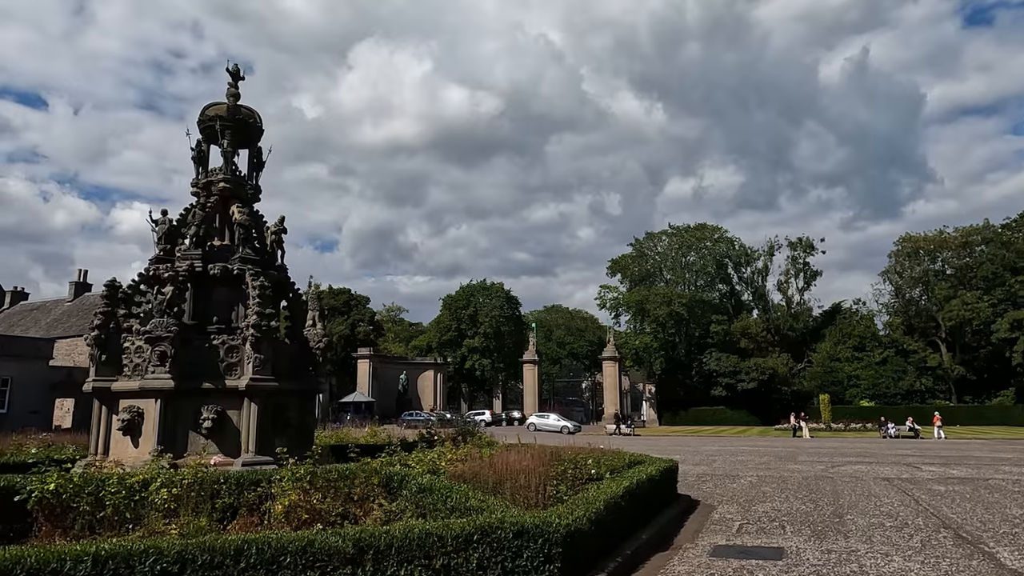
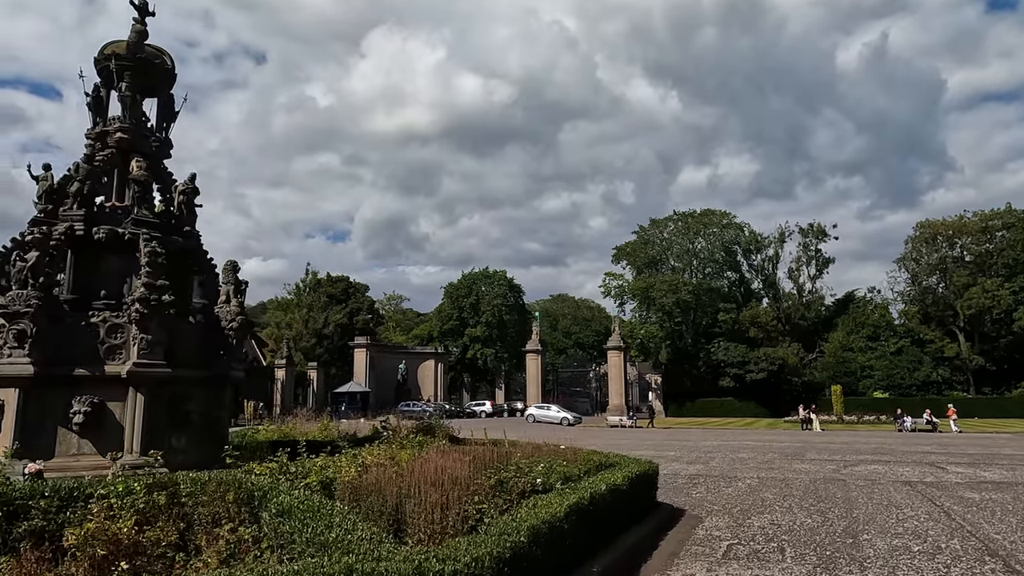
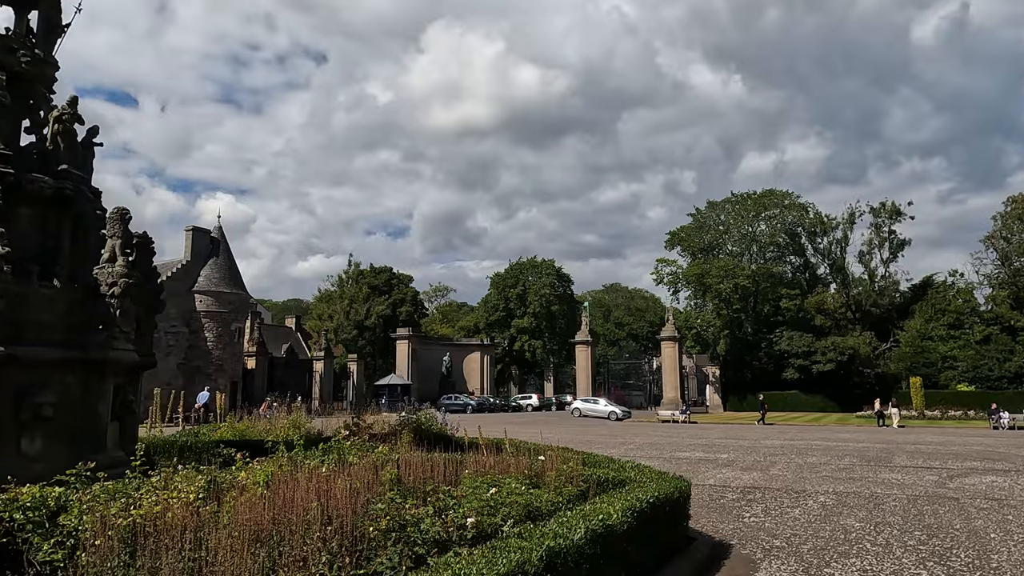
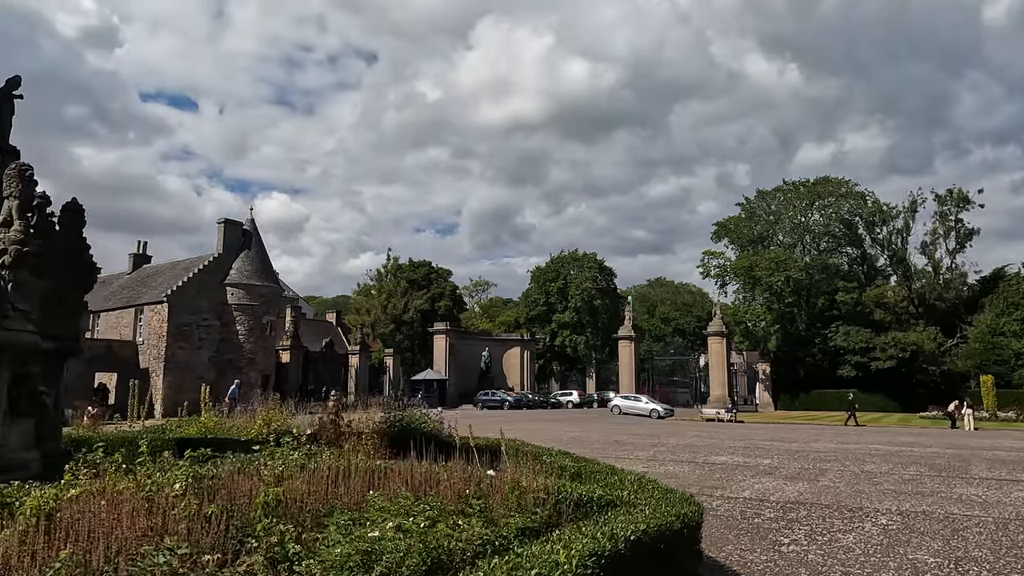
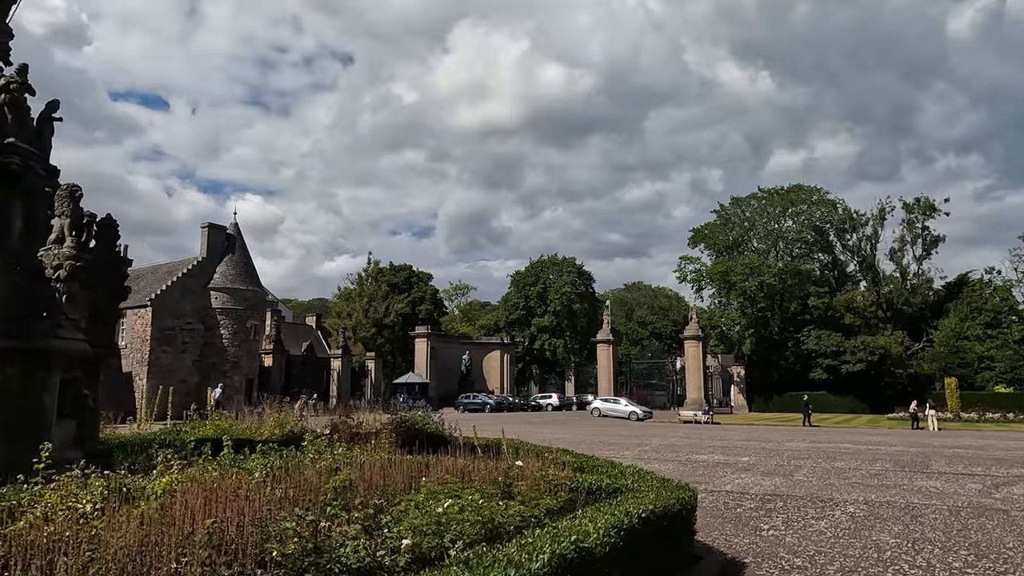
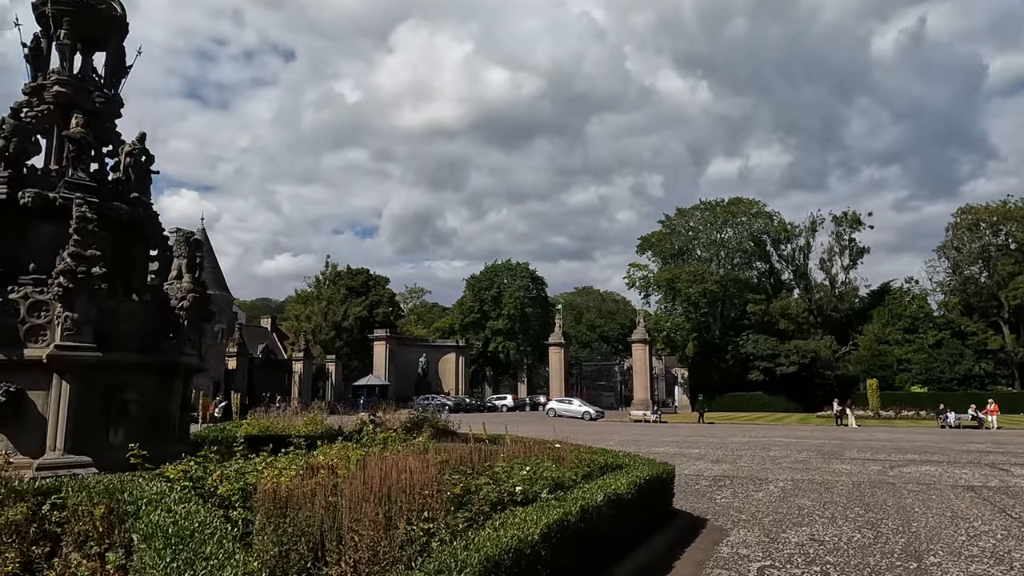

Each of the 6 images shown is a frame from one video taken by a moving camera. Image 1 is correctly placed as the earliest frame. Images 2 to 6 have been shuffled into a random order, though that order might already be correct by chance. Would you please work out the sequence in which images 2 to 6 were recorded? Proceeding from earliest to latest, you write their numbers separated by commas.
2, 6, 3, 5, 4
